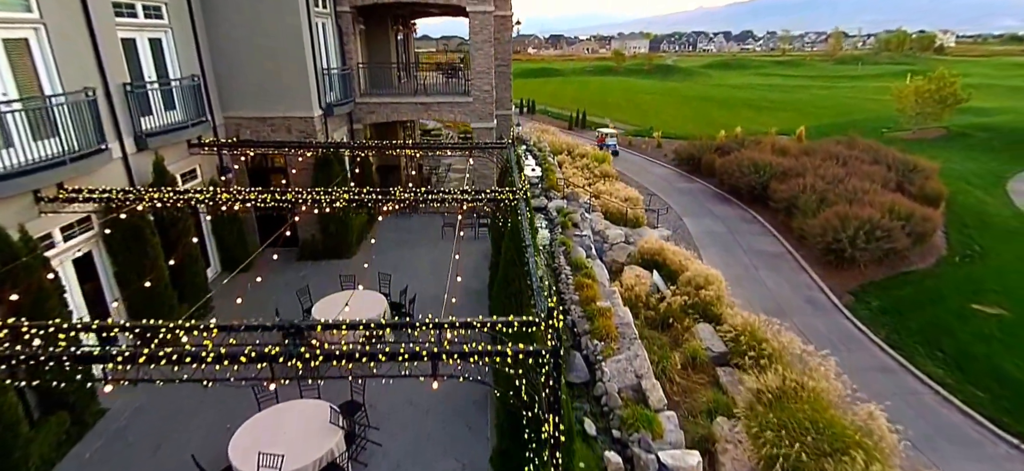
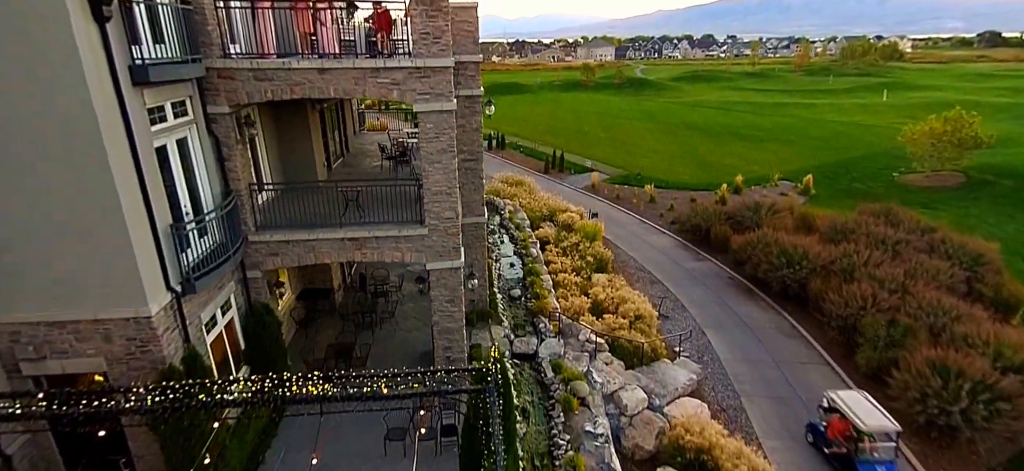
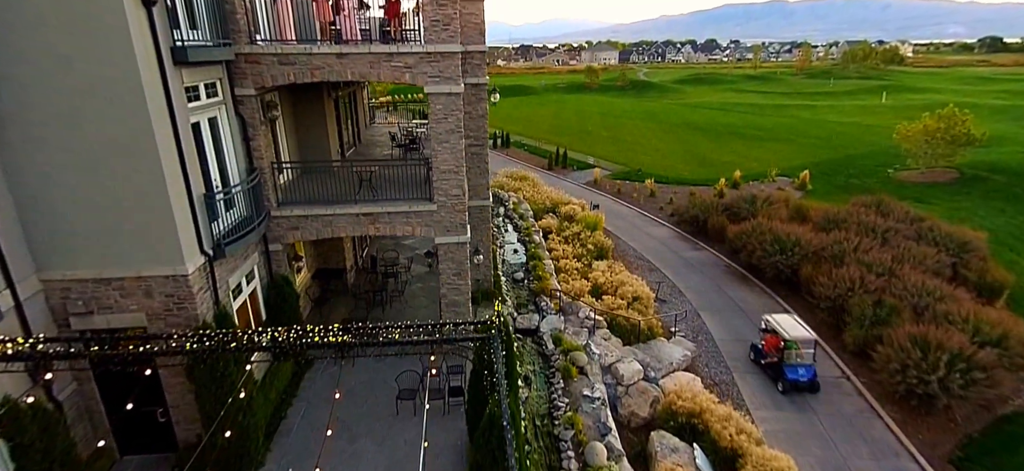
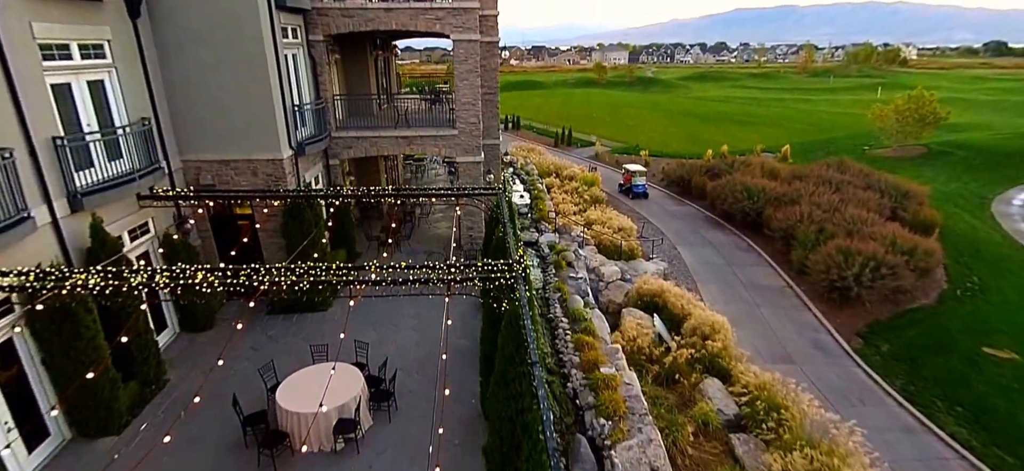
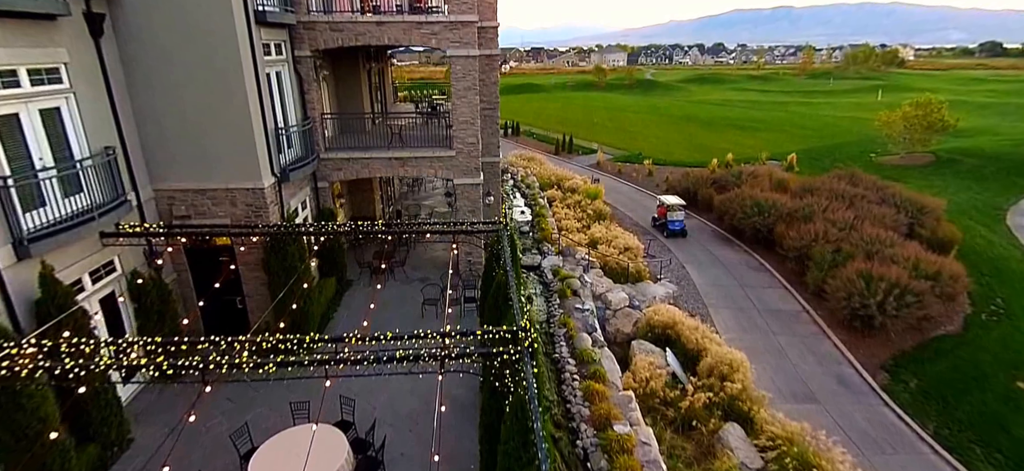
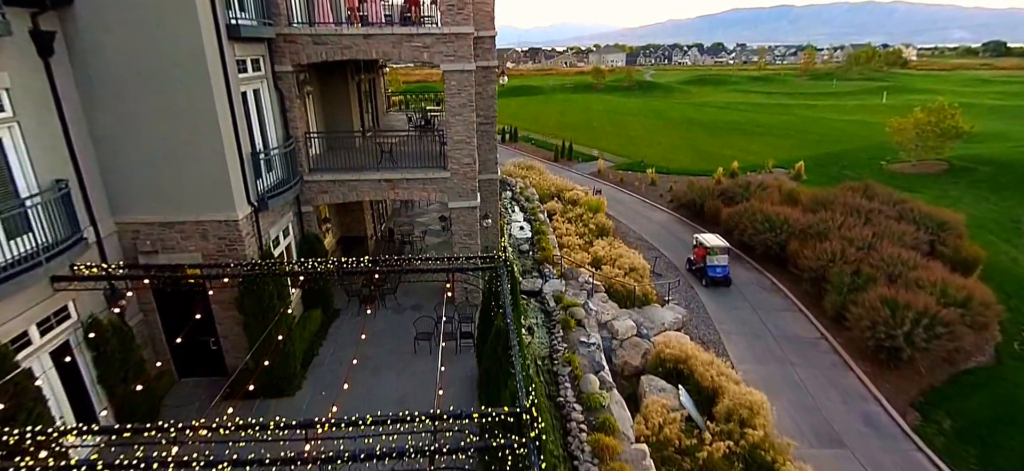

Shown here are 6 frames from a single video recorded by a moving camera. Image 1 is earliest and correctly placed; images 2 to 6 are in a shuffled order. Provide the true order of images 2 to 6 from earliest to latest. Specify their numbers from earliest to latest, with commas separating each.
4, 5, 6, 3, 2
